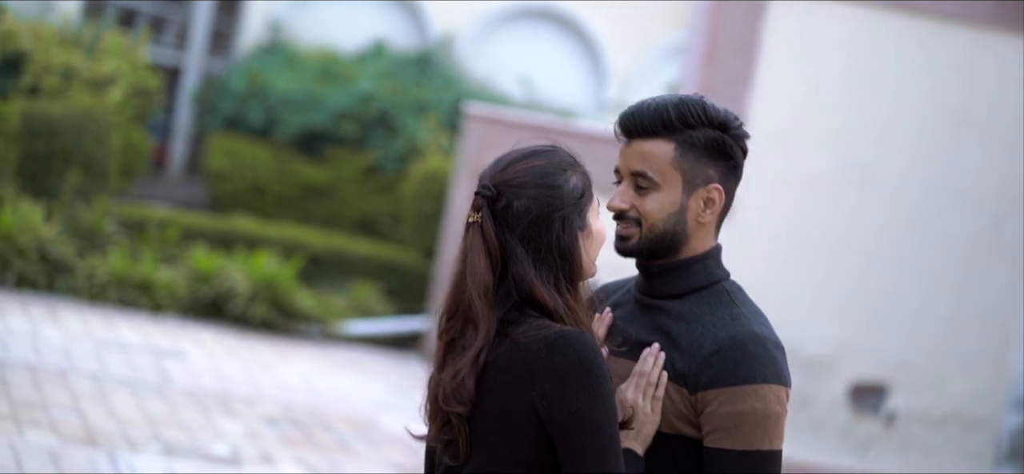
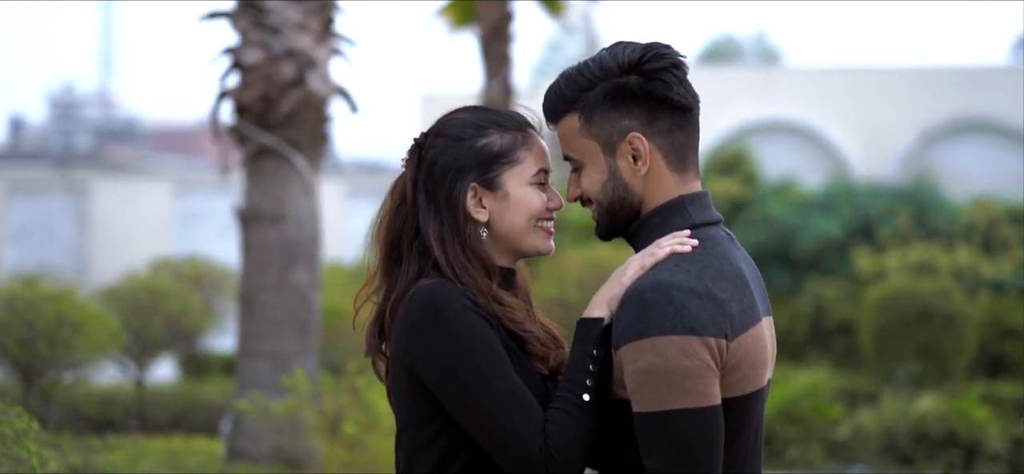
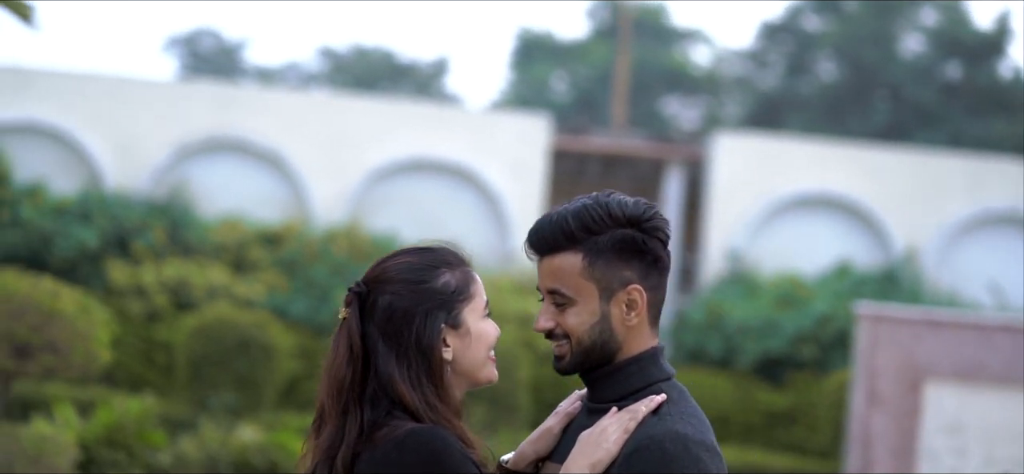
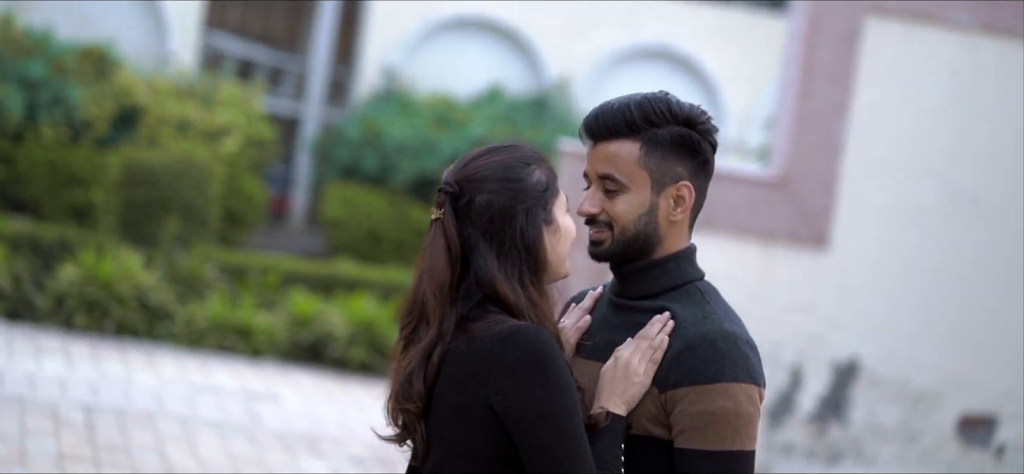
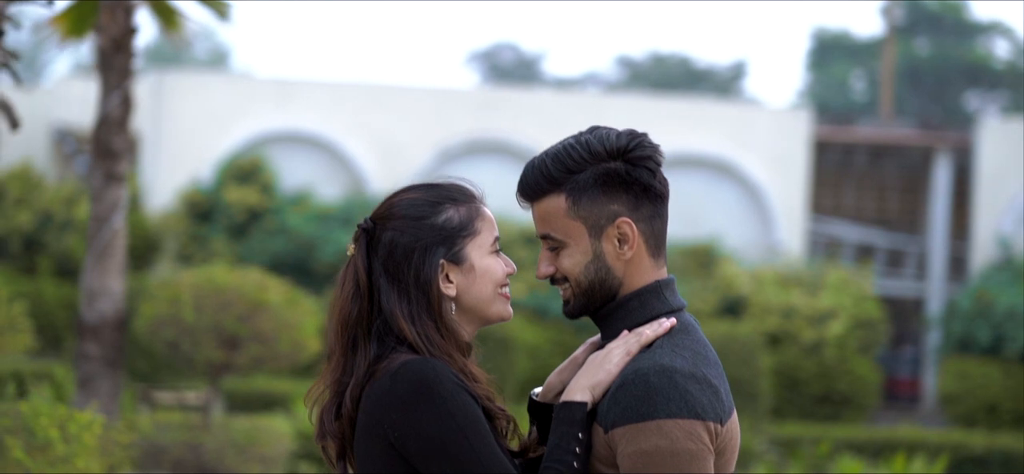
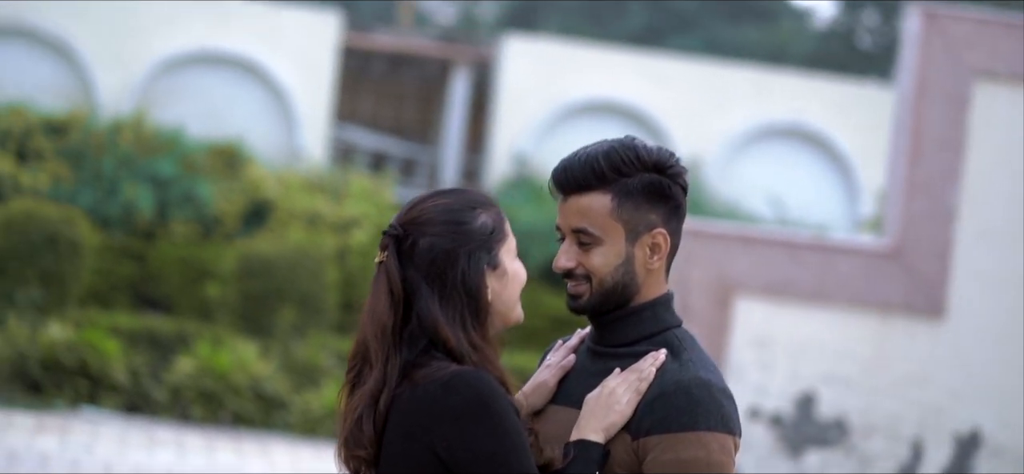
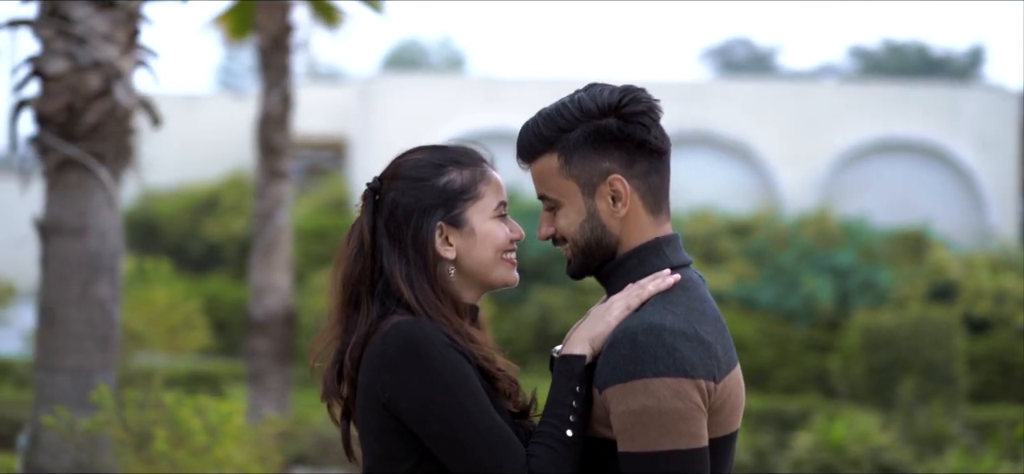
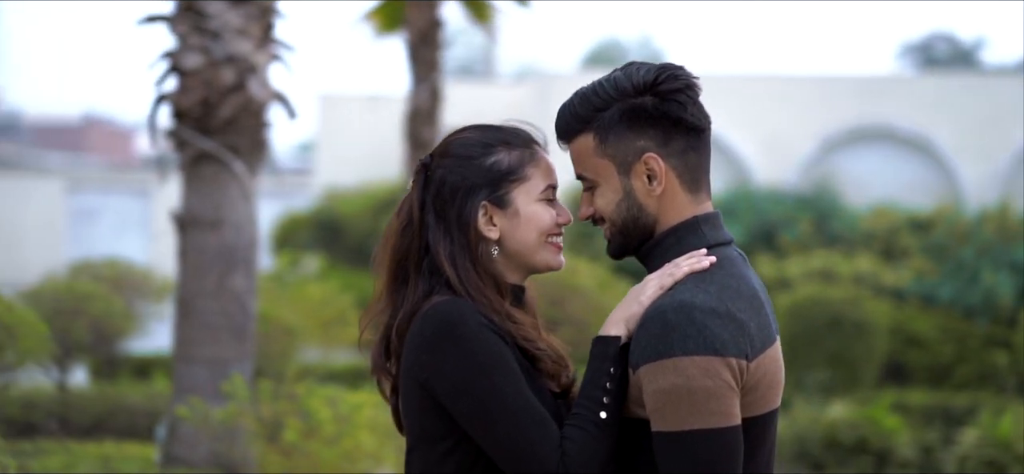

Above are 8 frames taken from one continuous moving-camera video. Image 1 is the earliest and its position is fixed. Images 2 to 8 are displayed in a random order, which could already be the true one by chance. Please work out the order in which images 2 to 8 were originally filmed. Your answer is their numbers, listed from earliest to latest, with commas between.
4, 6, 3, 5, 7, 8, 2
